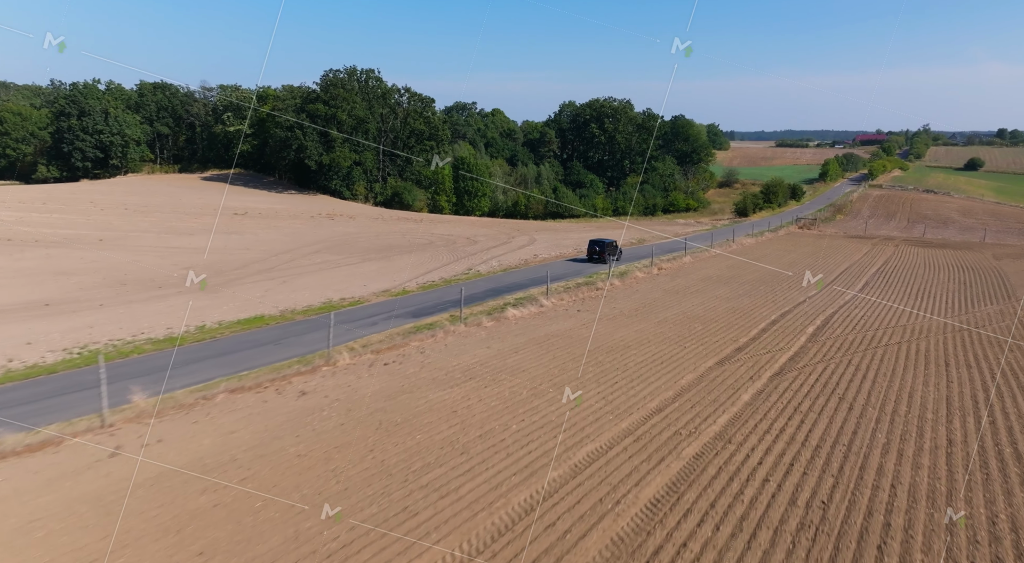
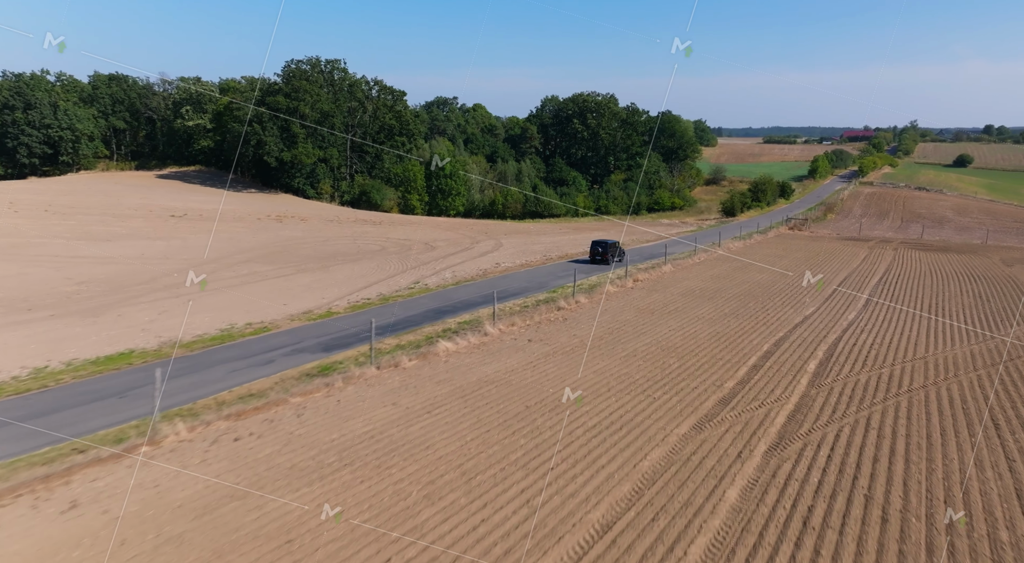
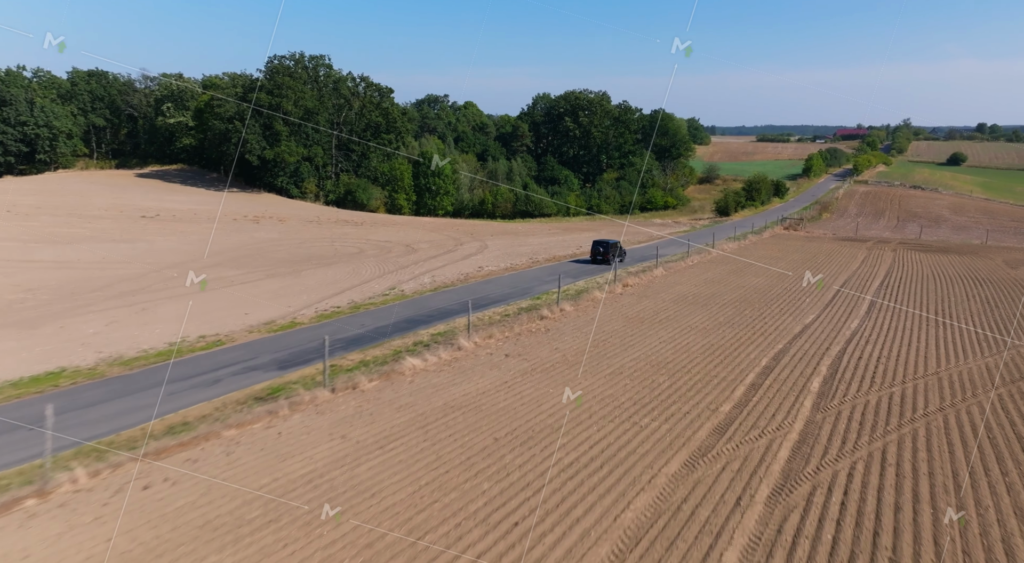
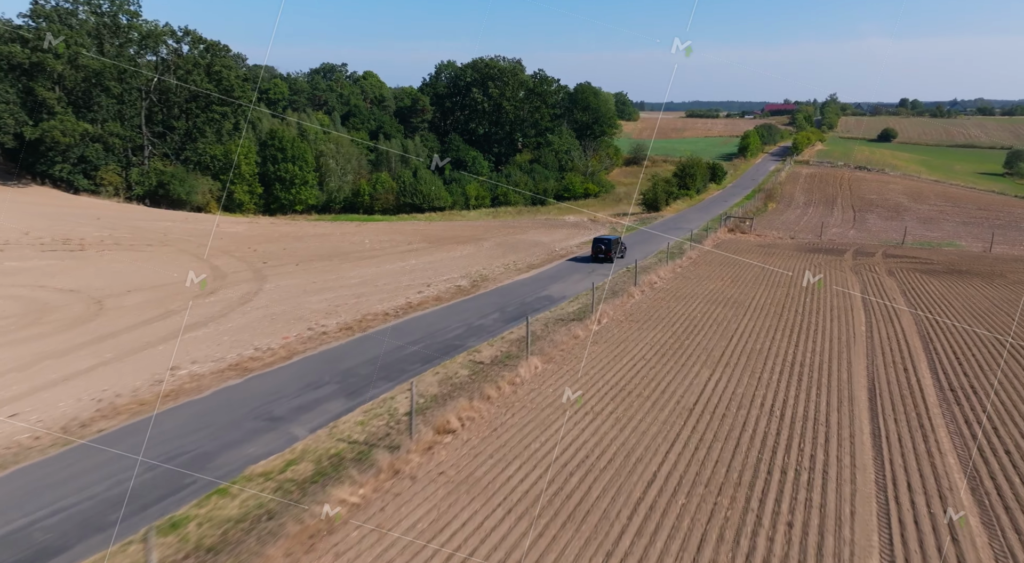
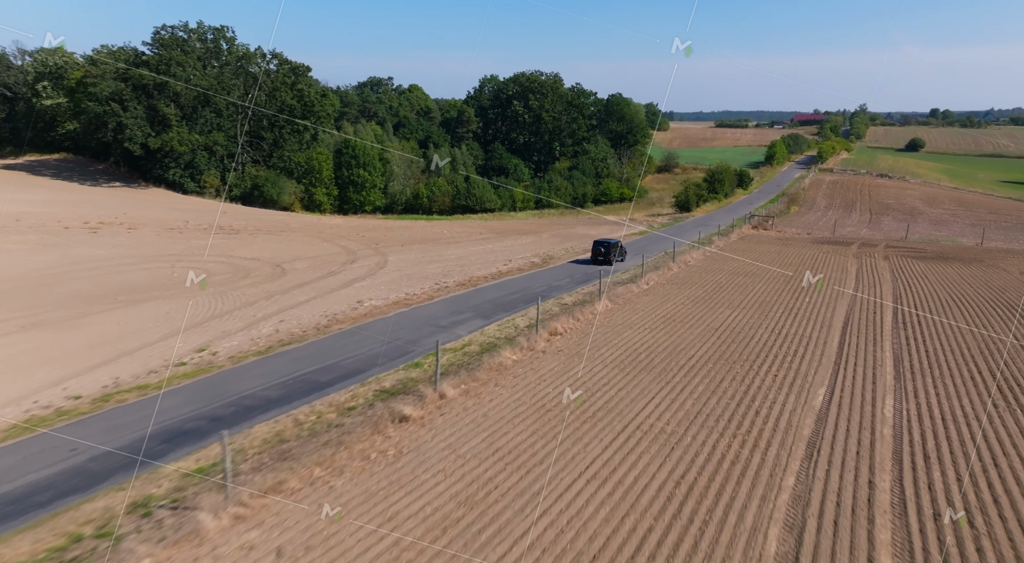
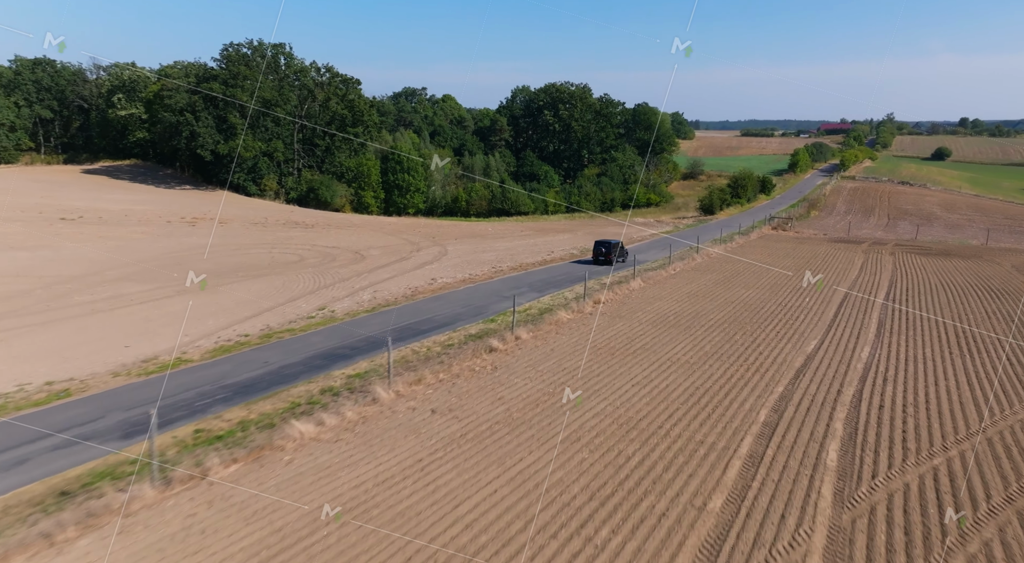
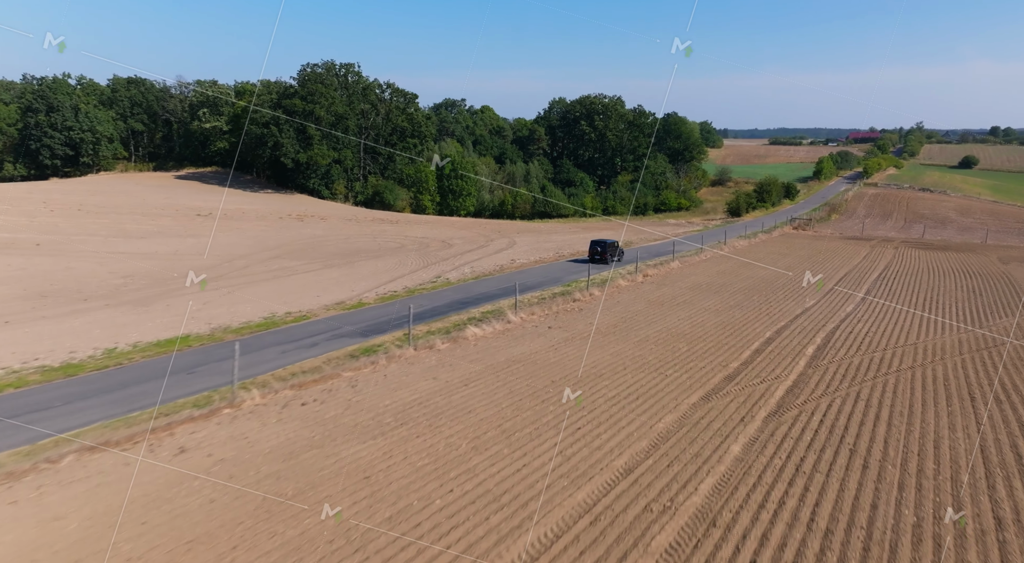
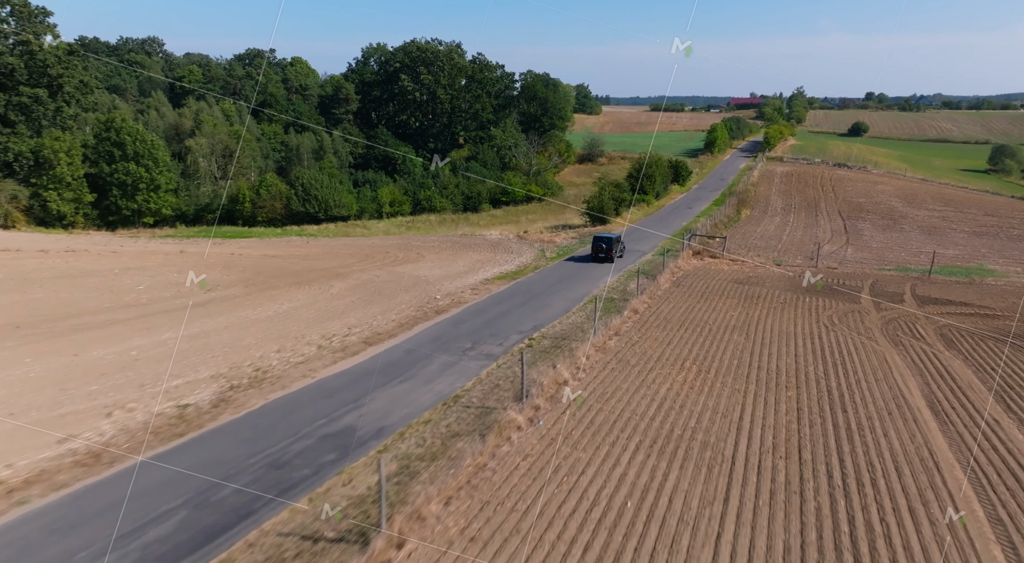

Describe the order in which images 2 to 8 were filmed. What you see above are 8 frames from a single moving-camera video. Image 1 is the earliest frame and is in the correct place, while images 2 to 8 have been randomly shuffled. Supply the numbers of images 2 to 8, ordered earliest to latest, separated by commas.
7, 2, 3, 6, 5, 4, 8
